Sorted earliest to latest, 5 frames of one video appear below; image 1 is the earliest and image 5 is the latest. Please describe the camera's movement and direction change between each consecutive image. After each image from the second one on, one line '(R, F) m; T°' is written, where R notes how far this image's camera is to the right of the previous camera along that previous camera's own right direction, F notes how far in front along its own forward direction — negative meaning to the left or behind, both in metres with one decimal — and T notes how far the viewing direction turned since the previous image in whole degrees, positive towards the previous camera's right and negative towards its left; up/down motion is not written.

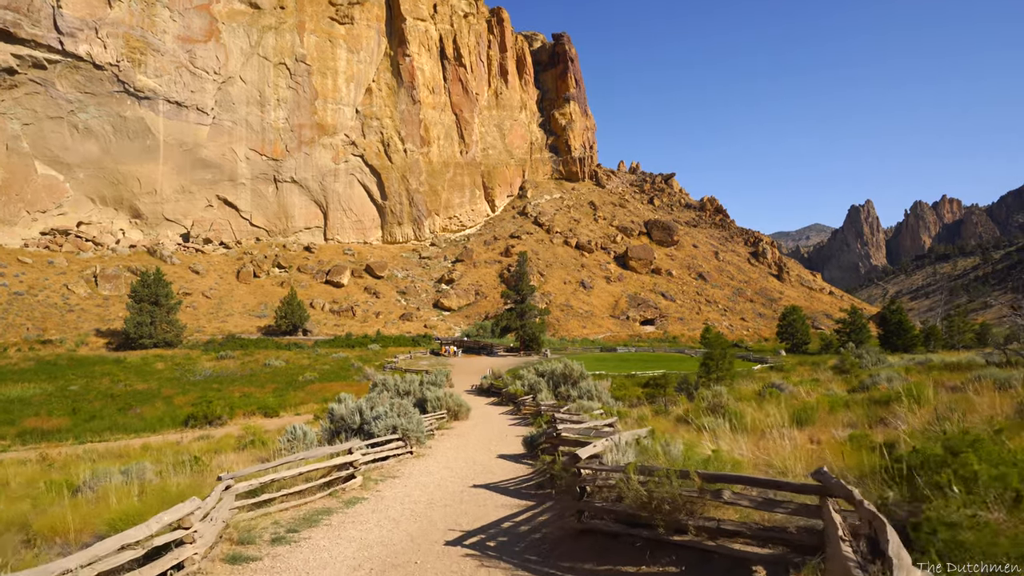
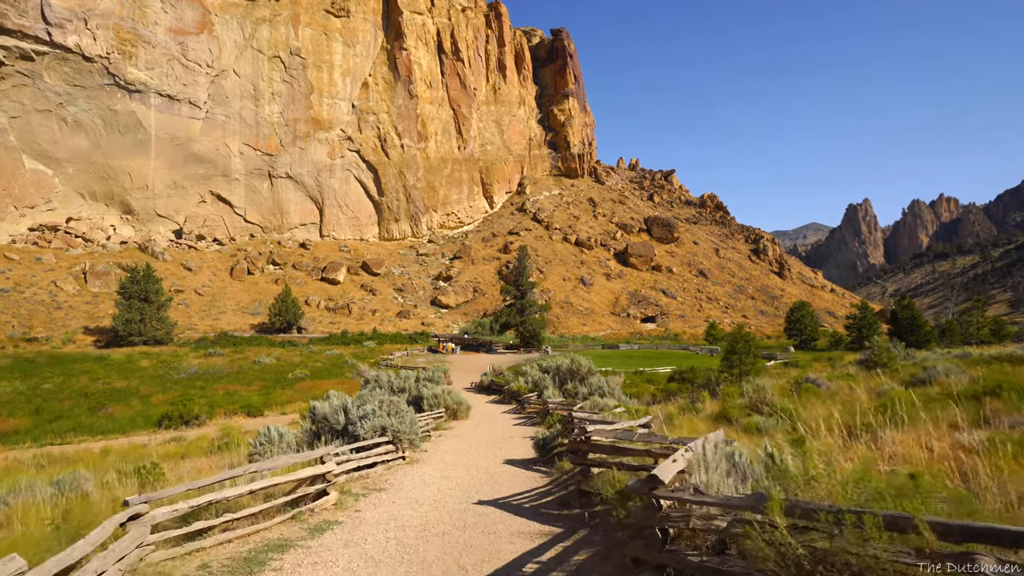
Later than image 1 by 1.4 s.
(-0.1, +0.9) m; 0°
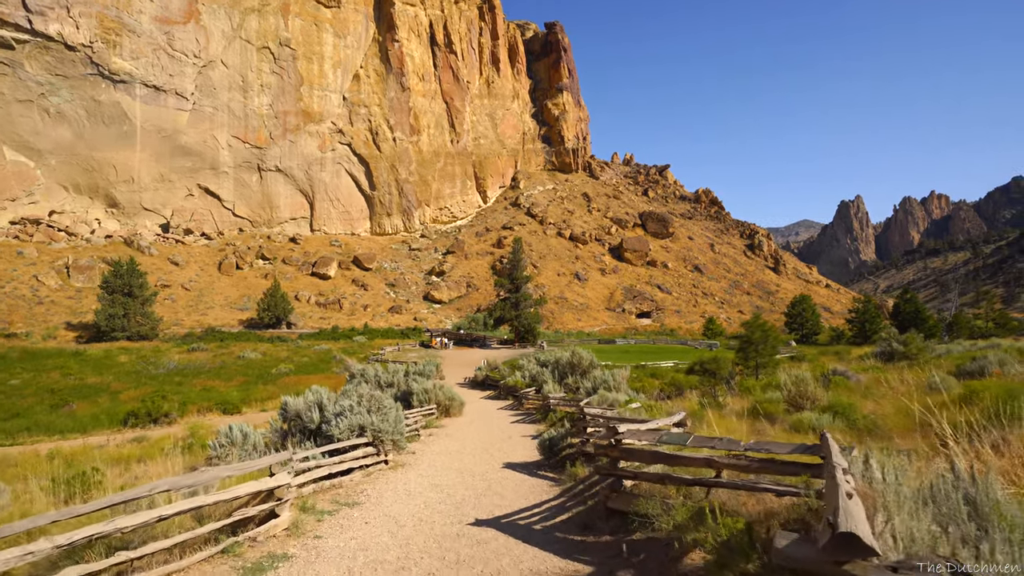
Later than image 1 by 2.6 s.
(-0.1, +0.7) m; +1°
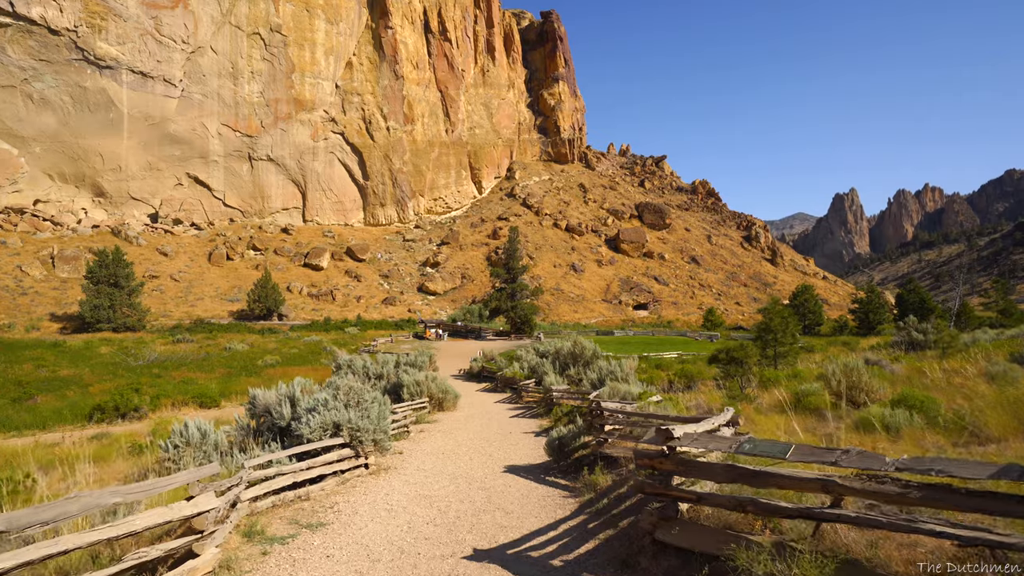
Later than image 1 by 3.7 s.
(-0.1, +0.7) m; +1°
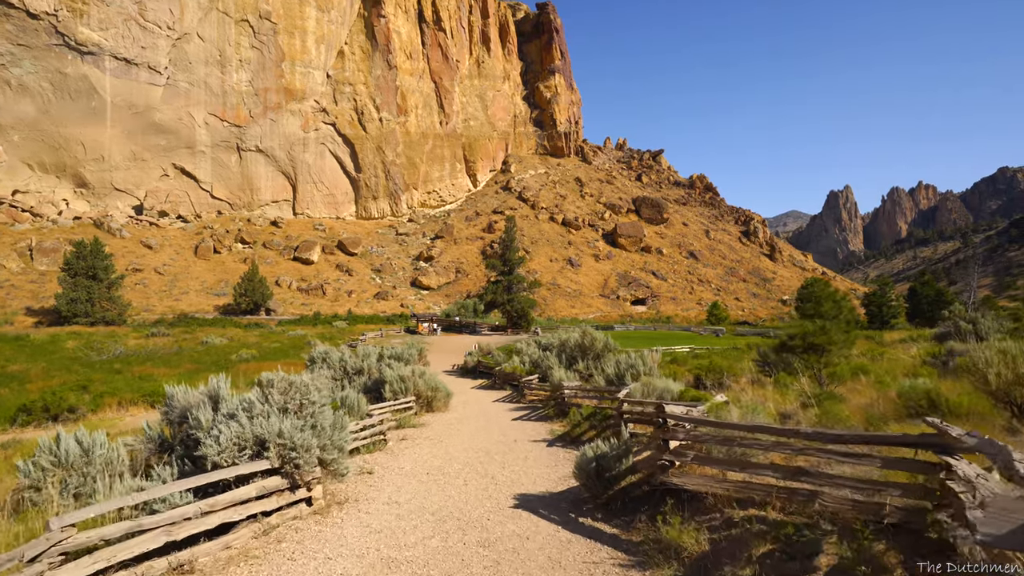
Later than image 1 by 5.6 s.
(-0.1, +1.2) m; +1°
